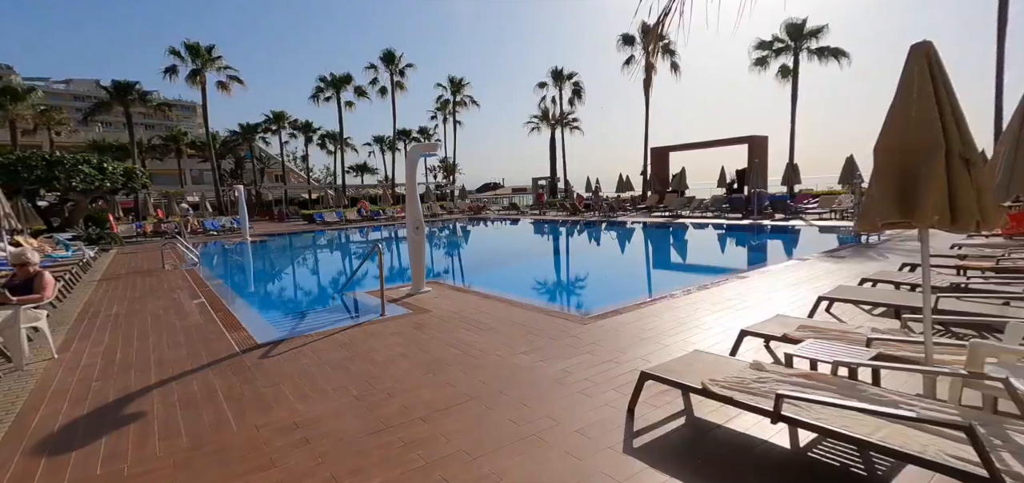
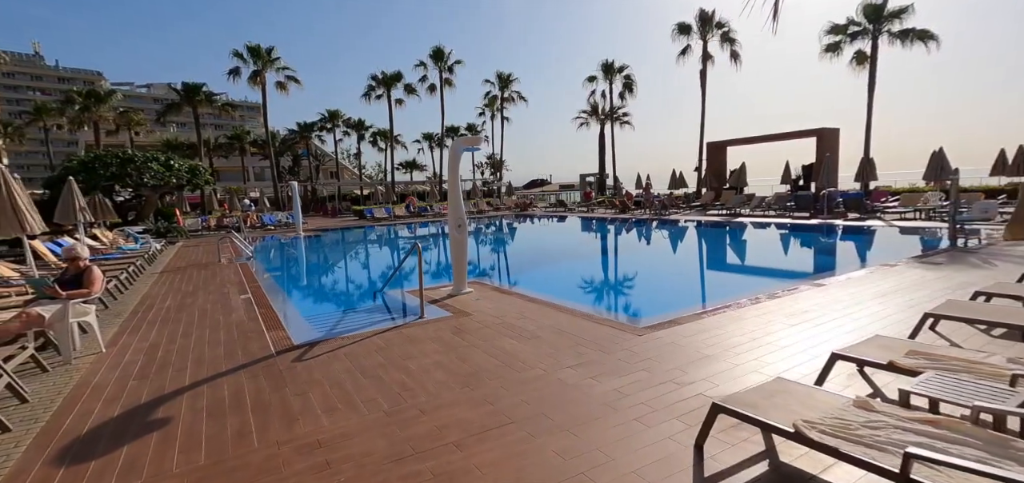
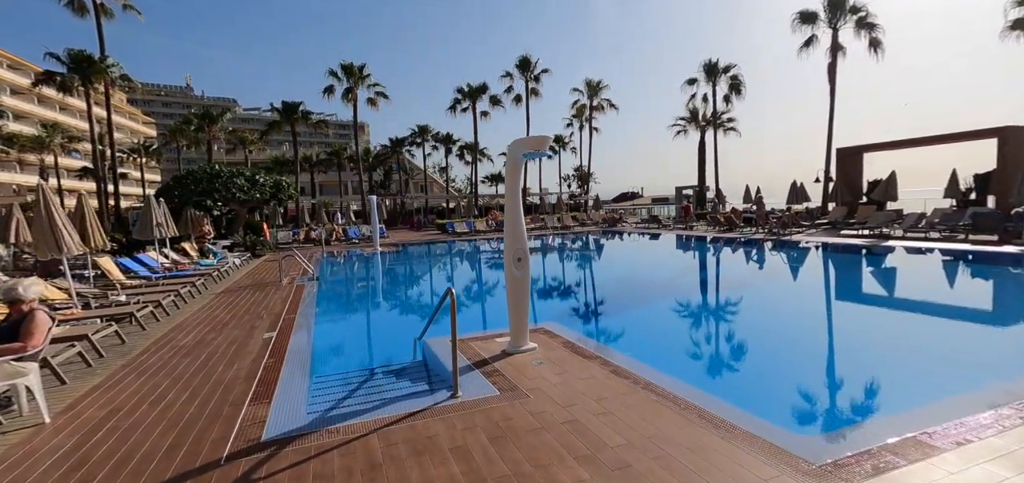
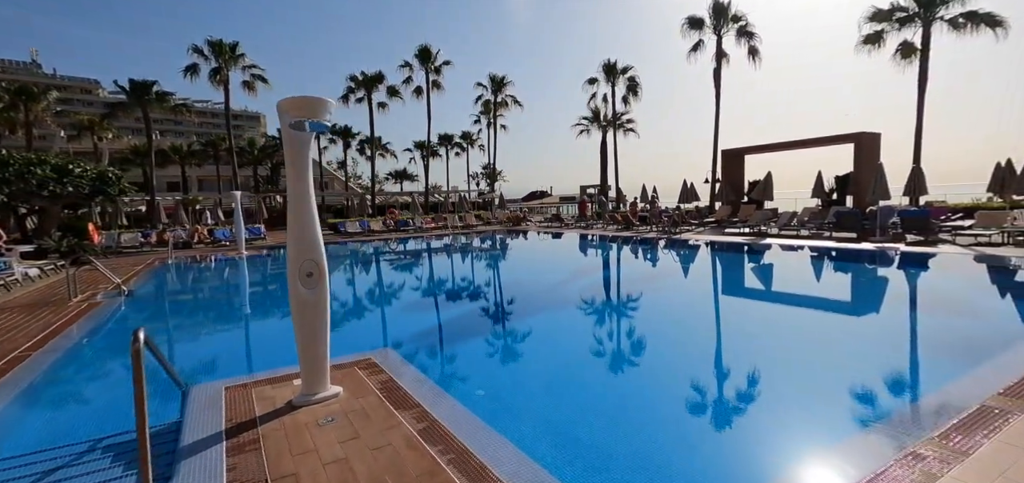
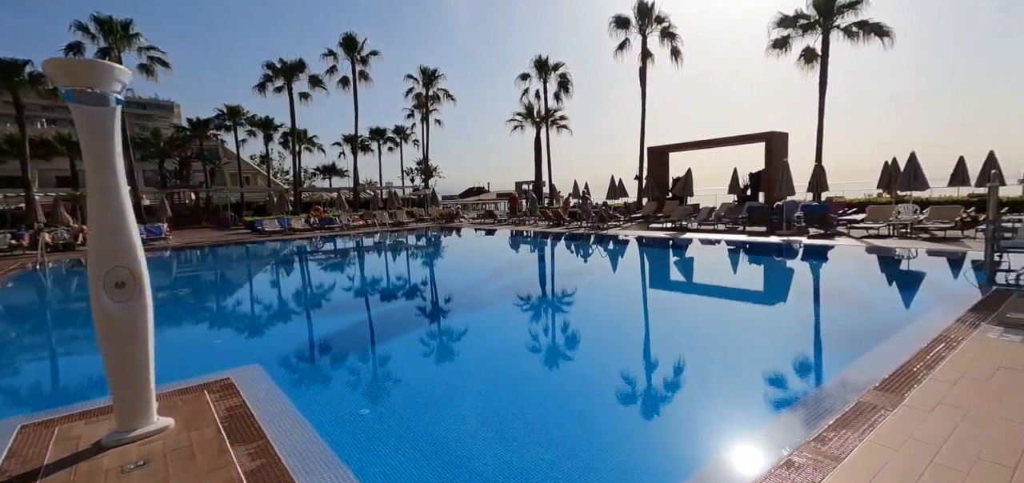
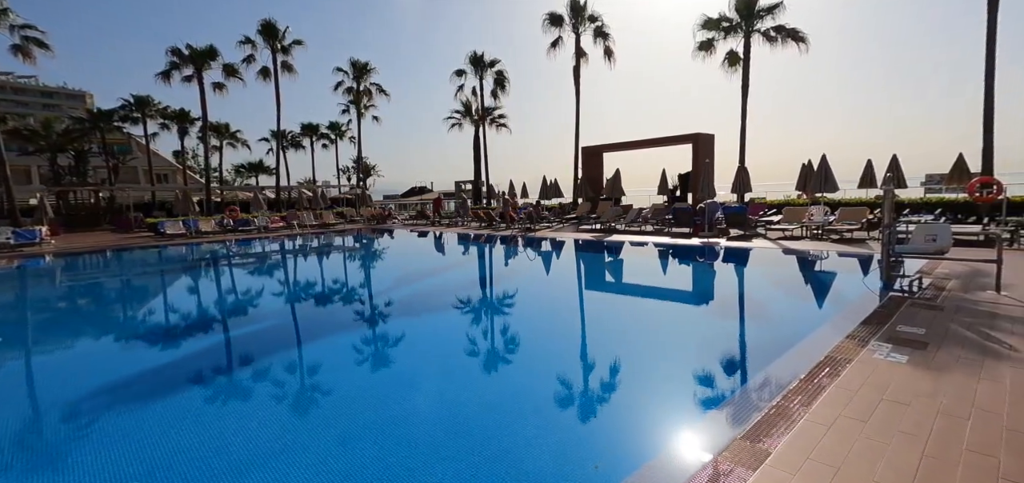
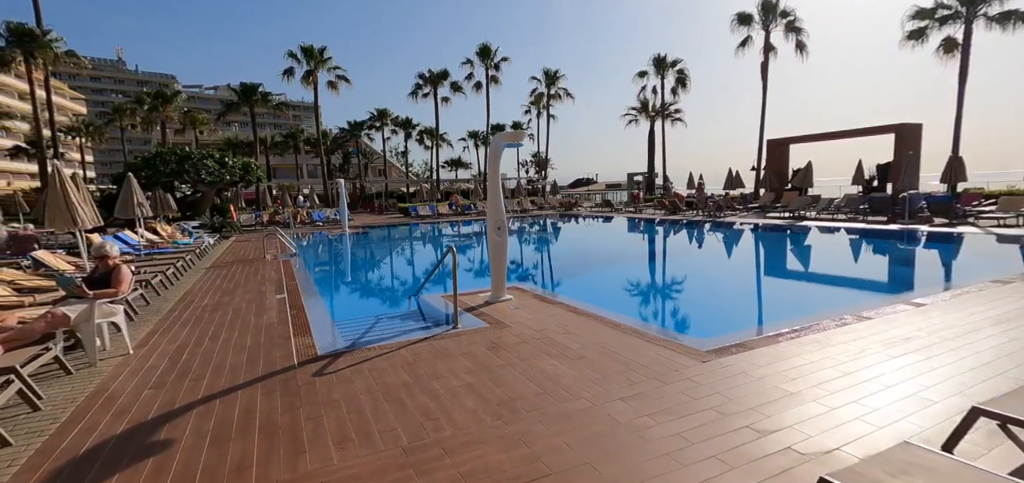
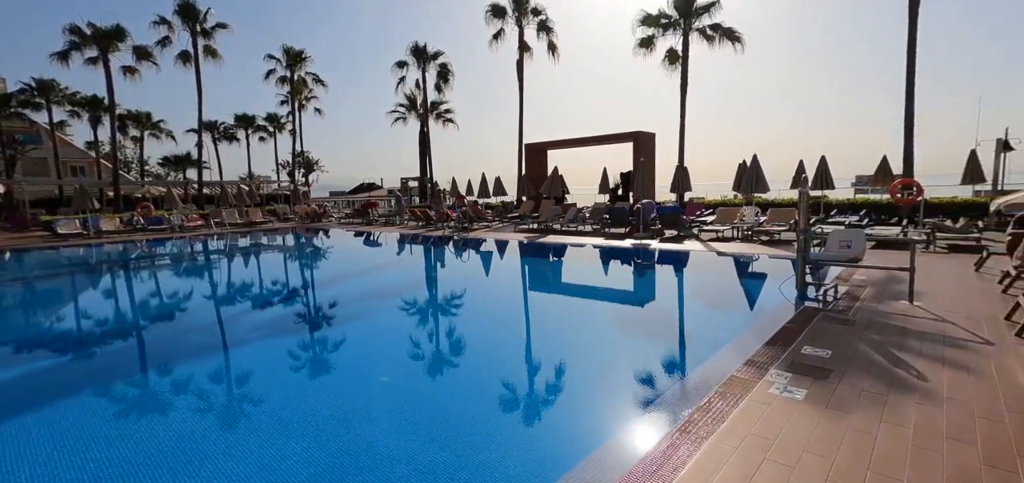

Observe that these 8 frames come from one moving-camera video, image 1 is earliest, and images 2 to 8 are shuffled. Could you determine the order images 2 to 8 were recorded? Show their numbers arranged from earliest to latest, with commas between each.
2, 7, 3, 4, 5, 6, 8
